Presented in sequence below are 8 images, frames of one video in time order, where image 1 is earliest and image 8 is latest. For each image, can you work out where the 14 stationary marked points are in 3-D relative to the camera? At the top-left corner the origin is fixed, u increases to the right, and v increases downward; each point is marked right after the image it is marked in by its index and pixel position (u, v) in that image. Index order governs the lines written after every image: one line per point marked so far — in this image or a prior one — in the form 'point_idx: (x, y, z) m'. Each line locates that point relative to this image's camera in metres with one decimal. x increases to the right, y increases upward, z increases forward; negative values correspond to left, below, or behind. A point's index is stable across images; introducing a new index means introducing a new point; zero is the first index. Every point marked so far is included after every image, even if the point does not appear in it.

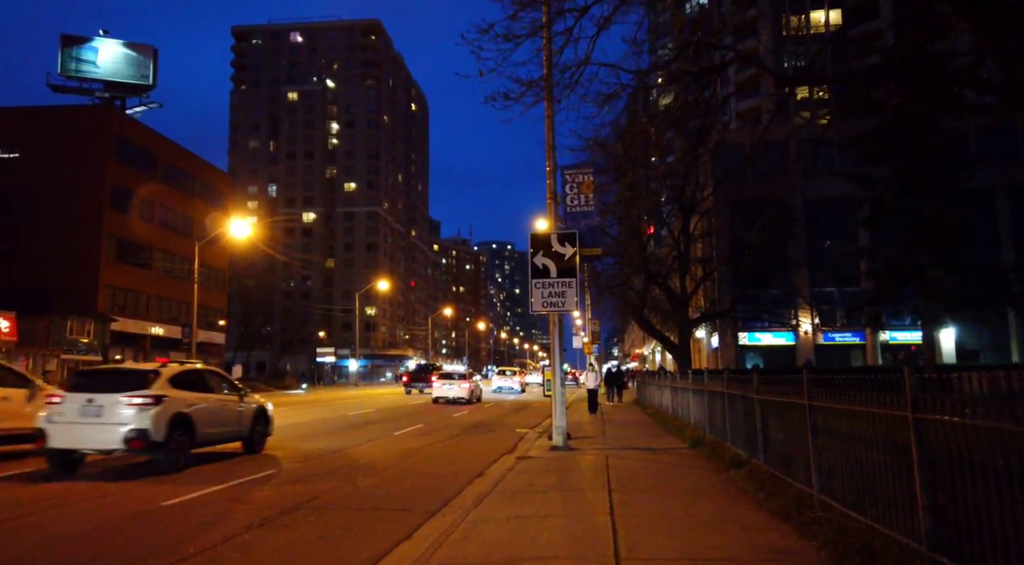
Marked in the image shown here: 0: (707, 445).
0: (+2.6, -2.2, +10.7) m
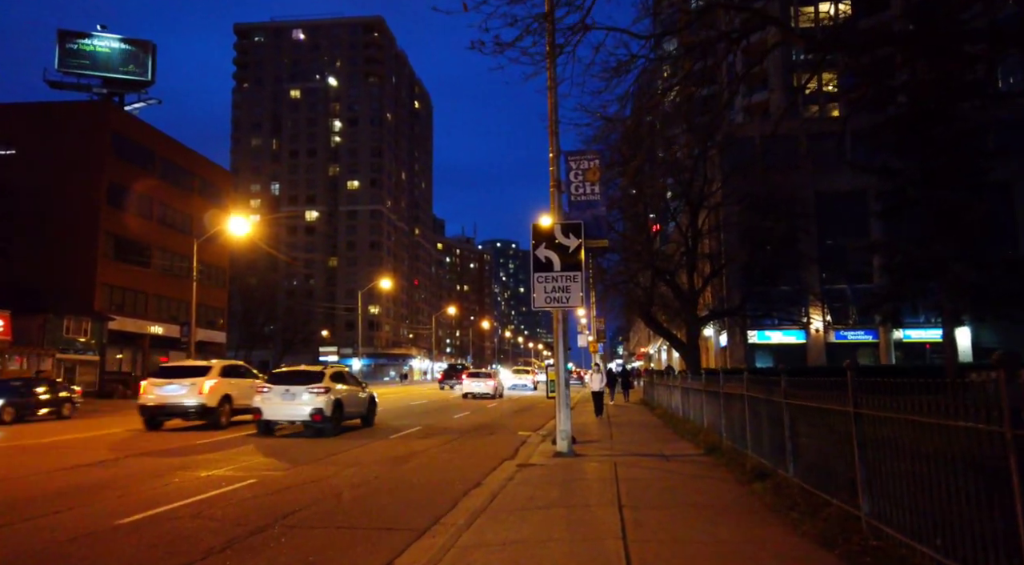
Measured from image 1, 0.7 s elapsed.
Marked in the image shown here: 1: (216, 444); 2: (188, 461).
0: (+2.6, -2.1, +9.9) m
1: (-5.6, -3.0, +15.1) m
2: (-4.7, -2.6, +11.7) m
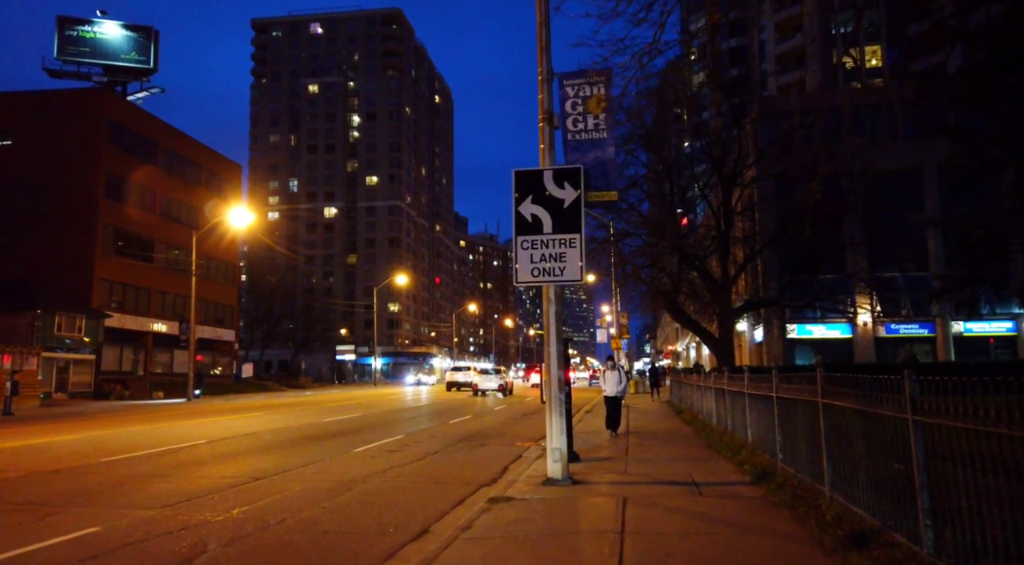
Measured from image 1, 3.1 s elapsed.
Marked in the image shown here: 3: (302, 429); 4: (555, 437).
0: (+2.4, -1.8, +6.9) m
1: (-5.7, -2.7, +12.4) m
2: (-4.9, -2.3, +9.0) m
3: (-4.7, -3.4, +18.8) m
4: (+0.4, -1.6, +8.2) m
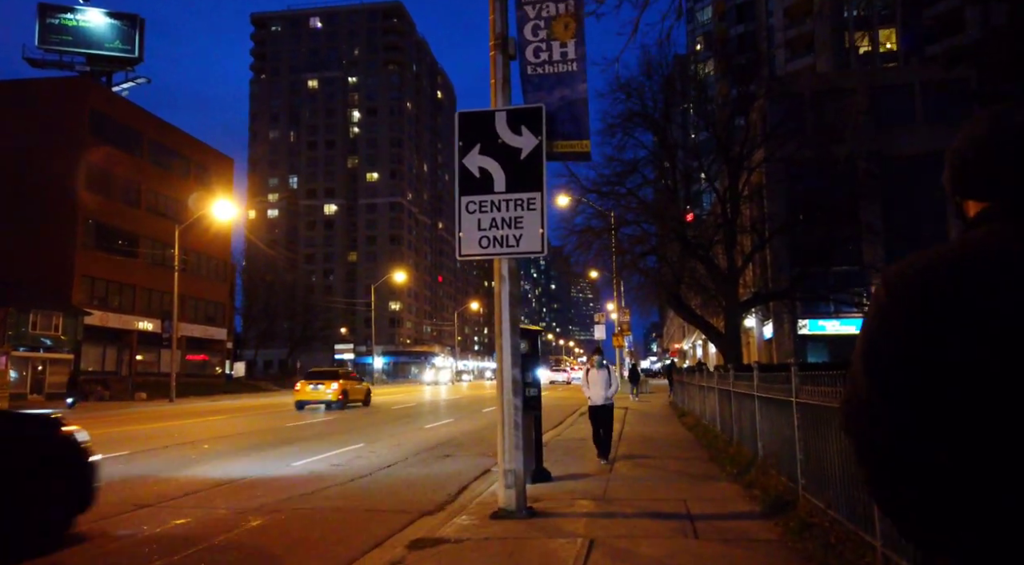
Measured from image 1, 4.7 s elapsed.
0: (+1.9, -1.5, +5.1) m
1: (-6.1, -2.5, +10.6) m
2: (-5.4, -2.1, +7.2) m
3: (-5.1, -3.2, +17.0) m
4: (0.0, -1.4, +6.3) m
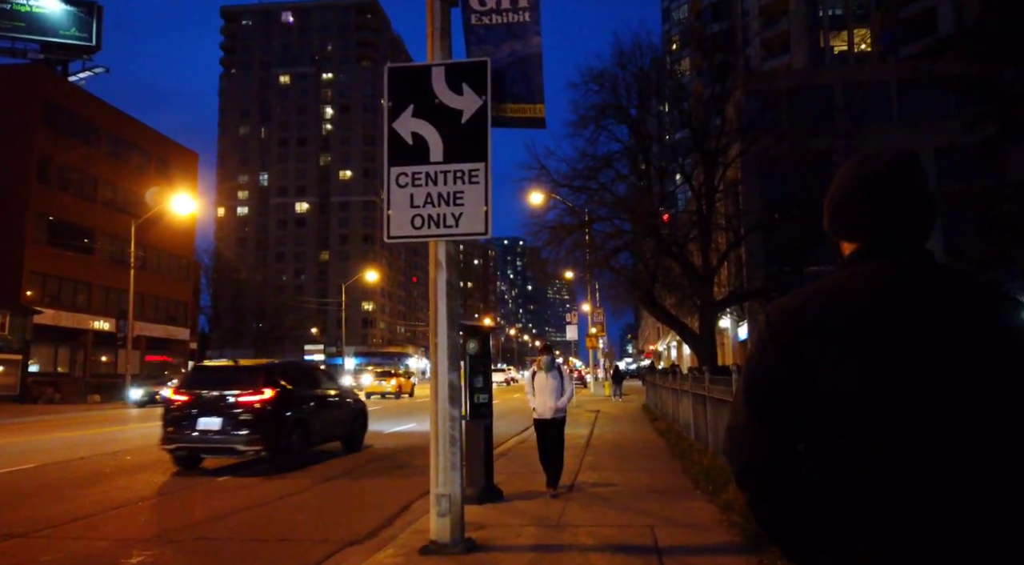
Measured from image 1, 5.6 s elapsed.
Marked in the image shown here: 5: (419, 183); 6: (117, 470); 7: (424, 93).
0: (+1.5, -1.5, +4.1) m
1: (-6.7, -2.4, +9.4) m
2: (-5.9, -2.0, +6.0) m
3: (-5.8, -3.1, +15.8) m
4: (-0.4, -1.3, +5.3) m
5: (-0.6, +0.7, +5.5) m
6: (-5.2, -2.5, +10.3) m
7: (-0.6, +1.3, +5.5) m
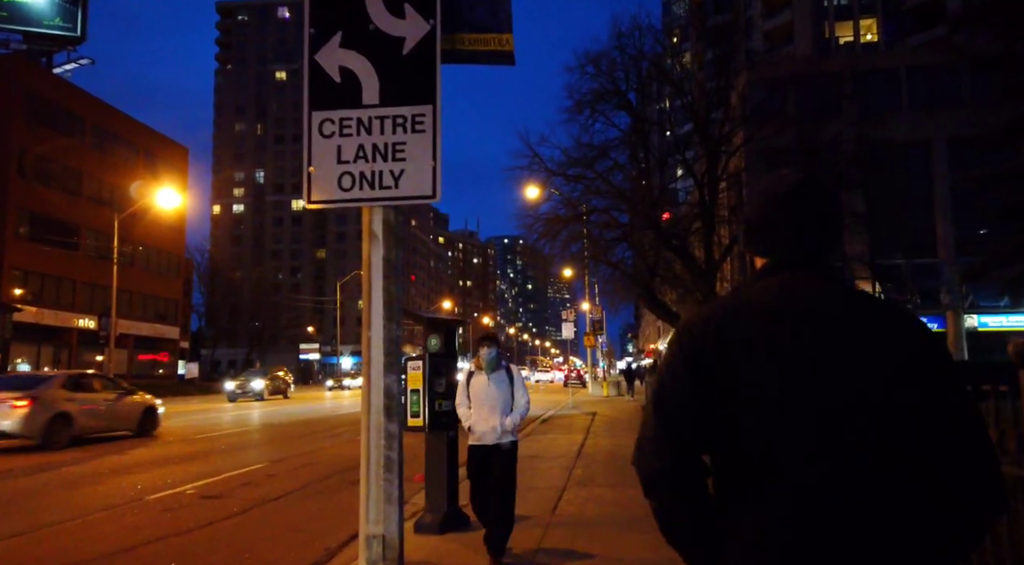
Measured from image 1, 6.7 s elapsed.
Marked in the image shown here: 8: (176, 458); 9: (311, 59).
0: (+1.3, -1.3, +2.8) m
1: (-6.9, -2.3, +8.2) m
2: (-6.1, -1.9, +4.8) m
3: (-6.0, -3.0, +14.6) m
4: (-0.7, -1.2, +4.1) m
5: (-0.9, +0.8, +4.3) m
6: (-5.5, -2.4, +9.1) m
7: (-0.8, +1.4, +4.3) m
8: (-5.2, -2.7, +12.2) m
9: (-1.1, +1.2, +4.3) m
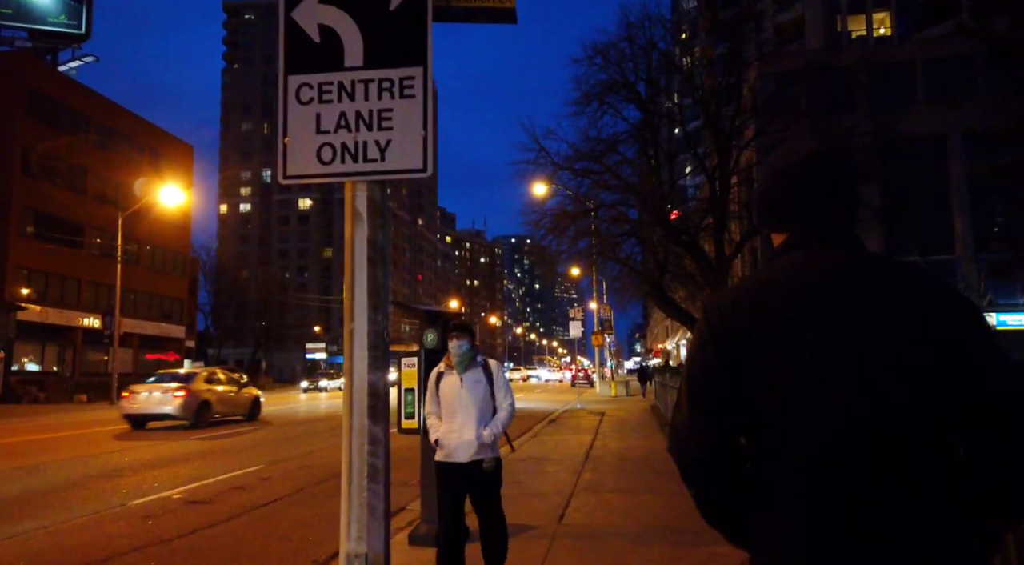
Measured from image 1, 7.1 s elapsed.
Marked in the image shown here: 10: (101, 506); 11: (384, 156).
0: (+1.2, -1.3, +2.4) m
1: (-6.9, -2.2, +7.8) m
2: (-6.1, -1.8, +4.3) m
3: (-5.9, -2.9, +14.2) m
4: (-0.7, -1.1, +3.6) m
5: (-0.9, +0.9, +3.8) m
6: (-5.4, -2.3, +8.7) m
7: (-0.8, +1.5, +3.8) m
8: (-5.1, -2.6, +11.7) m
9: (-1.1, +1.3, +3.9) m
10: (-4.1, -2.2, +8.0) m
11: (-0.6, +0.6, +3.7) m
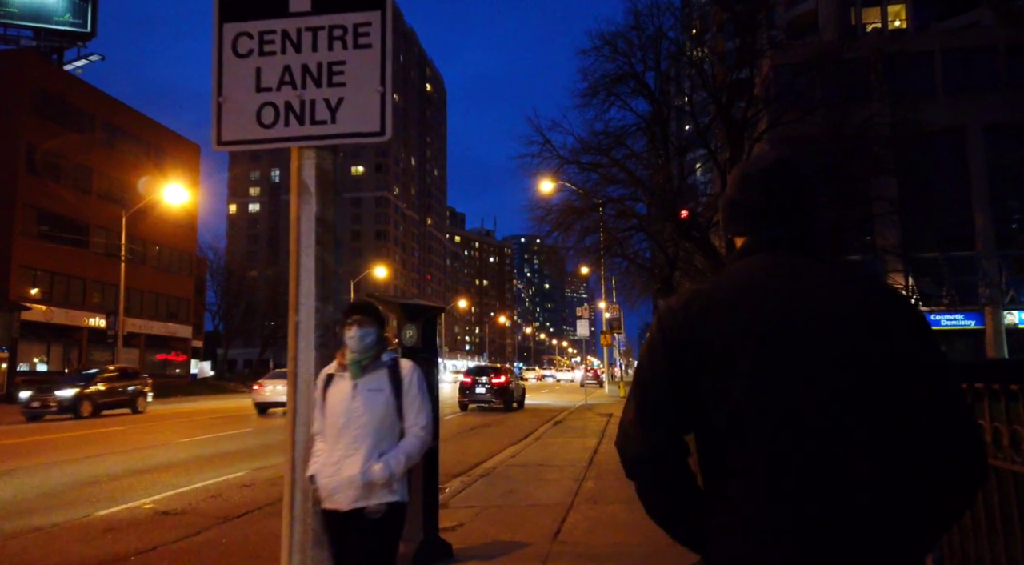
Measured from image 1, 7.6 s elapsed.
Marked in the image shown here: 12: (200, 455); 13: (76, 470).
0: (+1.1, -1.2, +1.7) m
1: (-6.9, -2.2, +7.3) m
2: (-6.2, -1.7, +3.8) m
3: (-5.9, -2.8, +13.7) m
4: (-0.8, -1.1, +3.0) m
5: (-1.0, +0.9, +3.2) m
6: (-5.4, -2.2, +8.2) m
7: (-0.9, +1.6, +3.3) m
8: (-5.1, -2.6, +11.2) m
9: (-1.2, +1.3, +3.3) m
10: (-4.2, -2.2, +7.5) m
11: (-0.7, +0.6, +3.1) m
12: (-4.9, -2.7, +12.3) m
13: (-5.9, -2.5, +10.5) m
